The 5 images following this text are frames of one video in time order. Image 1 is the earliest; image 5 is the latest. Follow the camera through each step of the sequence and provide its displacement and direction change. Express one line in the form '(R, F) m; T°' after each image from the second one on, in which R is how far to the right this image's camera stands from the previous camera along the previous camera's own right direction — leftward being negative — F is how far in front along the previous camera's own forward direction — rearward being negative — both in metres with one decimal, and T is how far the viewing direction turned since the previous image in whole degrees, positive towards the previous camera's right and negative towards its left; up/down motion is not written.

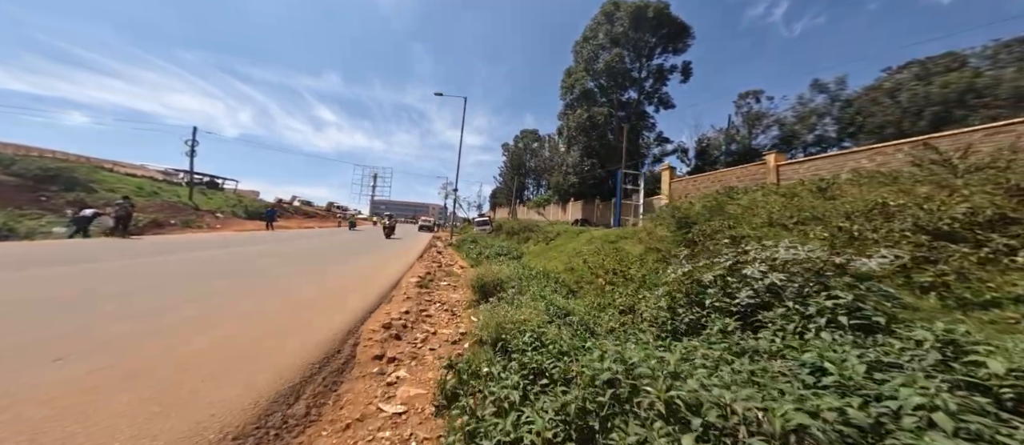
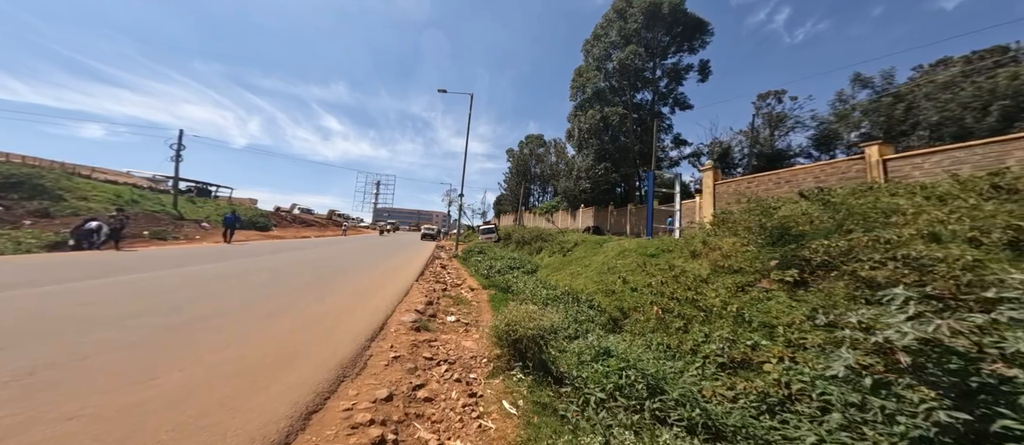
(-0.5, +2.0) m; 0°
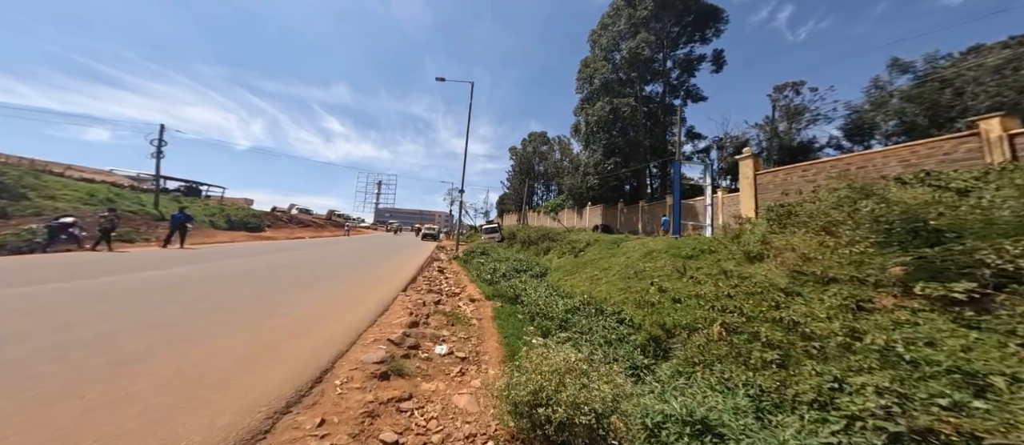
(-0.1, +1.6) m; 0°
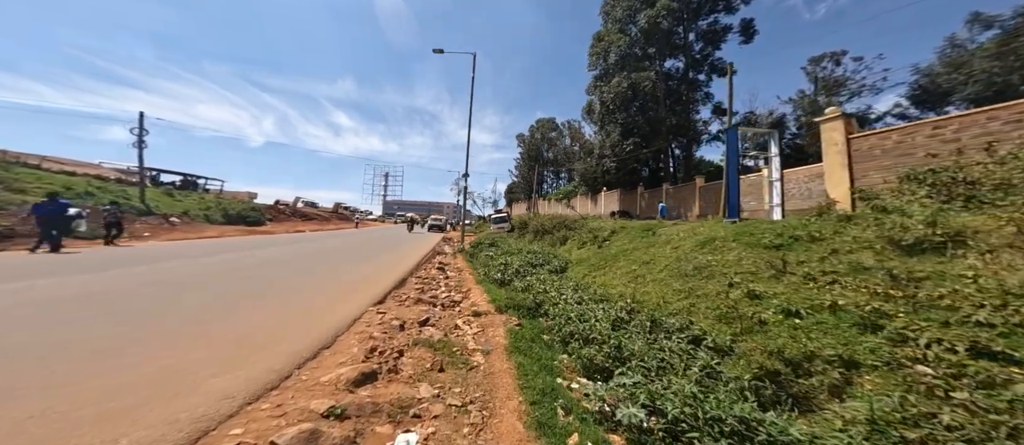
(-0.2, +2.0) m; -2°
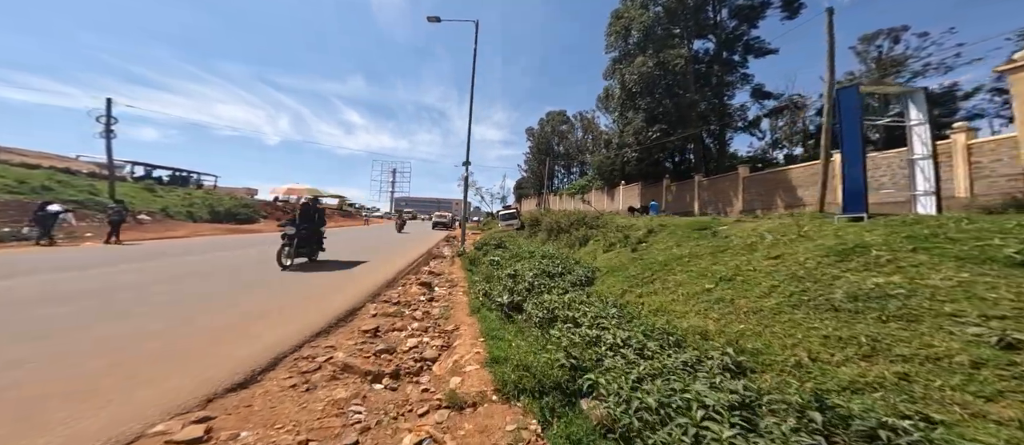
(-0.1, +2.5) m; -2°
